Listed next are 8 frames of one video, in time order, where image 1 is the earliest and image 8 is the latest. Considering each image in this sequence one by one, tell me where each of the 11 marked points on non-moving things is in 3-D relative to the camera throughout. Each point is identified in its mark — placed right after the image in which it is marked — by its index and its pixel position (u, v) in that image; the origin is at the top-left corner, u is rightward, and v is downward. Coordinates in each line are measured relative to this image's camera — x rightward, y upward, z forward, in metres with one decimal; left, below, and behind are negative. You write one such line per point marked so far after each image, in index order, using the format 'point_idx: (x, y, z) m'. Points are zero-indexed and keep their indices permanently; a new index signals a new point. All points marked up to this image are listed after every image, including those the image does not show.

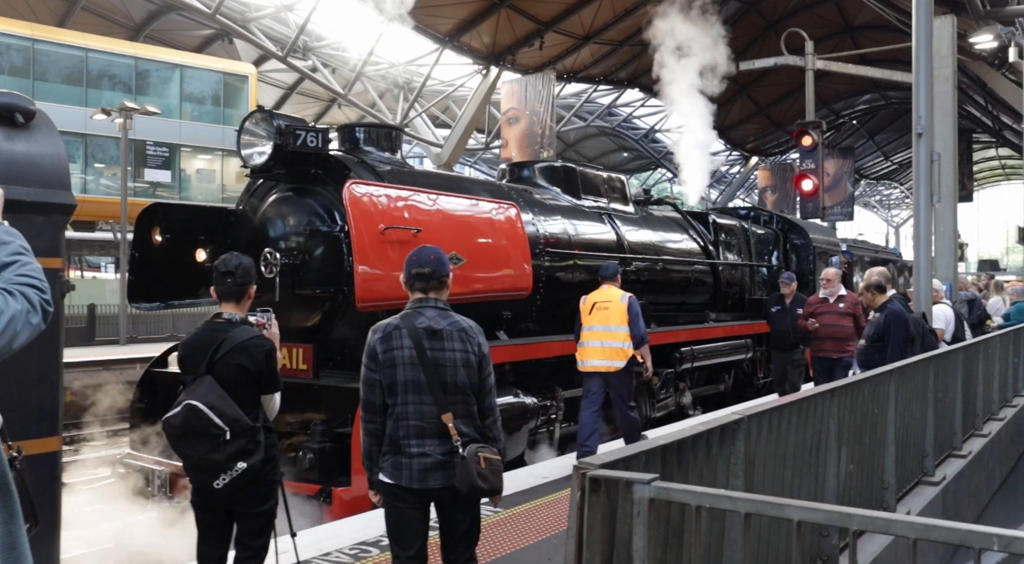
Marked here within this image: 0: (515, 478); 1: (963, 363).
0: (0.0, -1.3, +5.9) m
1: (+3.6, -0.7, +7.2) m
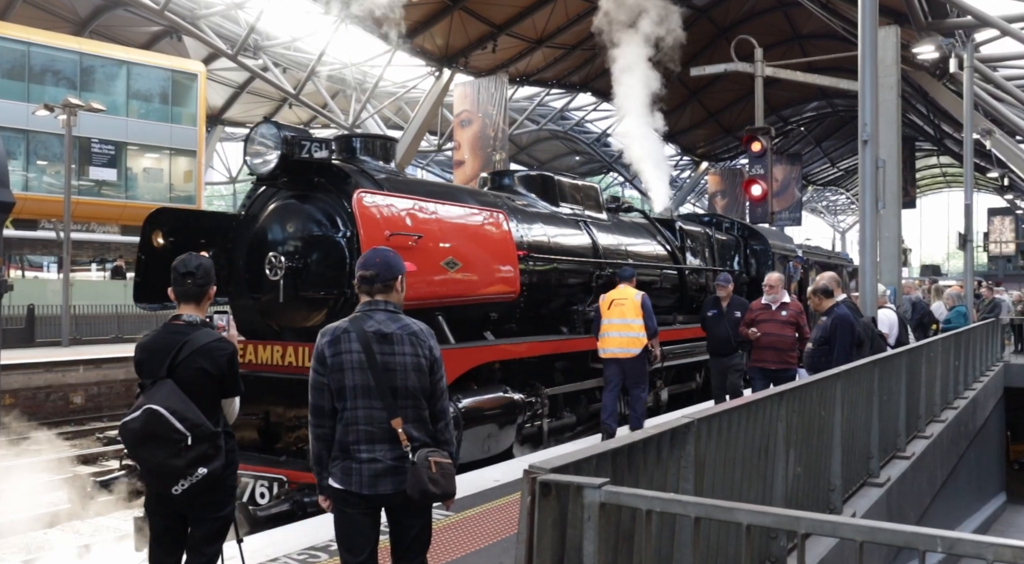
0: (-0.3, -1.3, +5.9) m
1: (+3.2, -0.7, +7.4) m
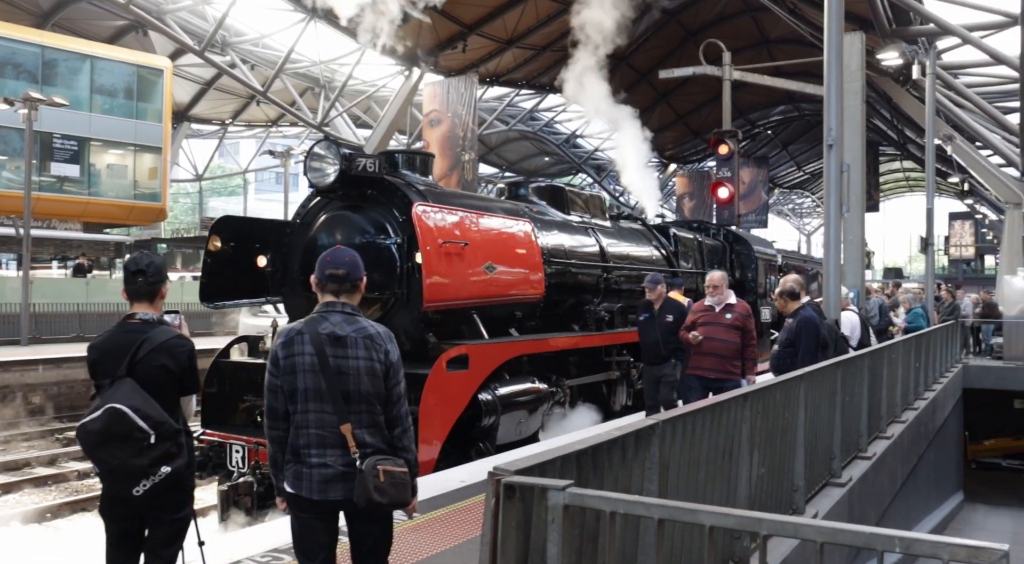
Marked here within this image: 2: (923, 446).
0: (-0.5, -1.3, +5.9) m
1: (+2.9, -0.7, +7.5) m
2: (+4.4, -1.8, +9.7) m
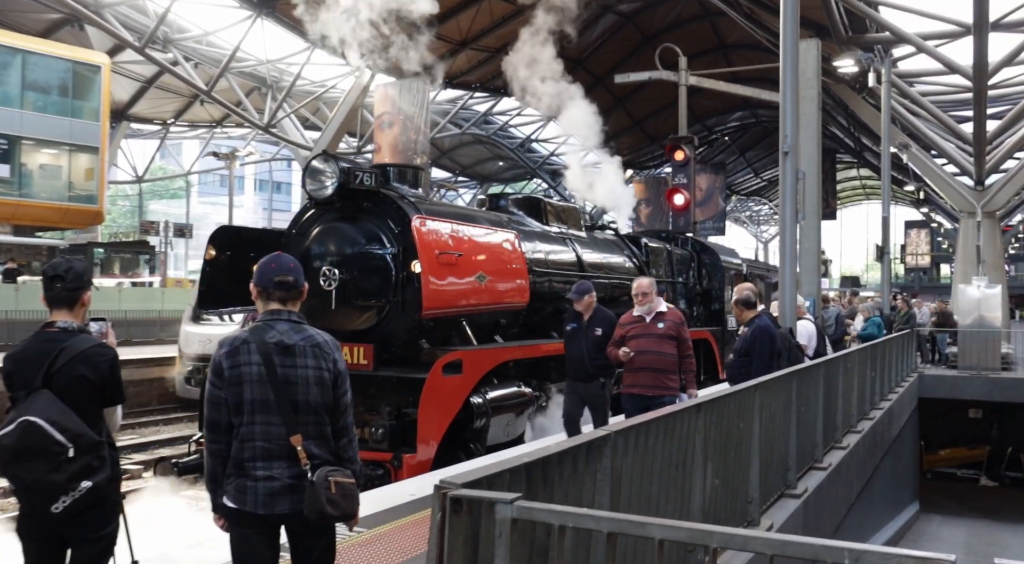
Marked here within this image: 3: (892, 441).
0: (-0.8, -1.4, +5.7) m
1: (+2.6, -0.8, +7.5) m
2: (+3.9, -1.9, +9.7) m
3: (+4.8, -2.0, +11.4) m
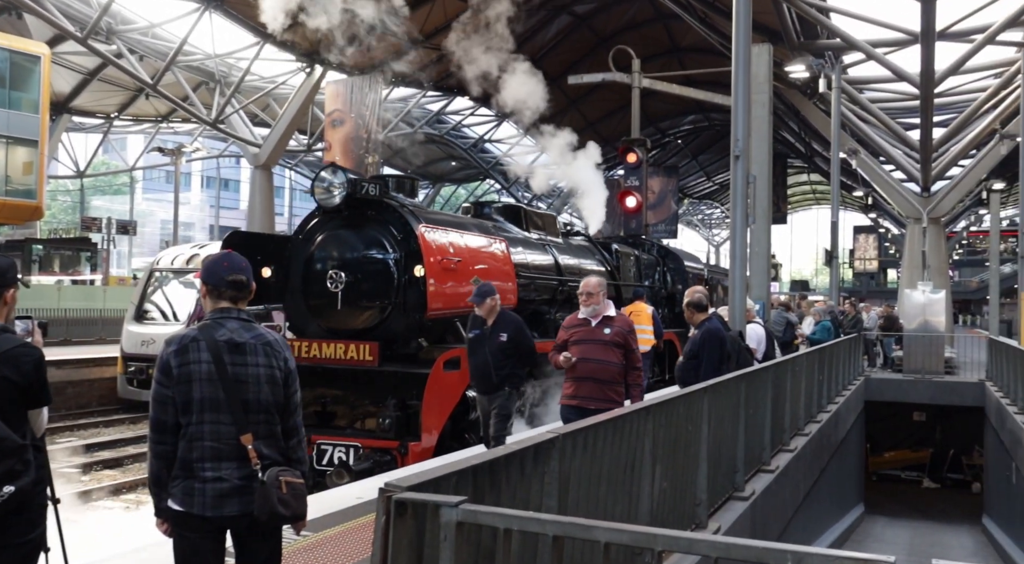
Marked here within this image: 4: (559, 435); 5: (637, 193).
0: (-1.2, -1.4, +5.7) m
1: (+2.2, -0.8, +7.5) m
2: (+3.5, -1.9, +9.9) m
3: (+4.2, -2.1, +11.6) m
4: (+0.2, -0.7, +4.4) m
5: (+1.5, +1.1, +10.7) m
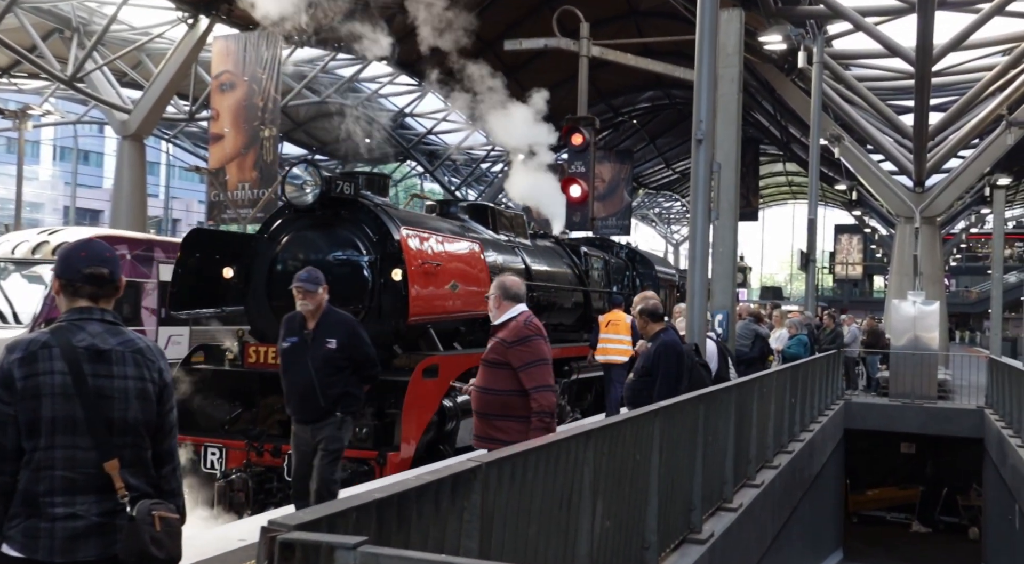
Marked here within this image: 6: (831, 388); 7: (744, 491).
0: (-1.6, -1.3, +4.7) m
1: (+1.7, -0.9, +6.7) m
2: (+2.9, -2.0, +9.0) m
3: (+3.6, -2.2, +10.8) m
4: (-0.2, -0.7, +3.5) m
5: (+1.0, +1.0, +9.8) m
6: (+5.0, -1.5, +14.3) m
7: (+1.8, -1.5, +6.9) m
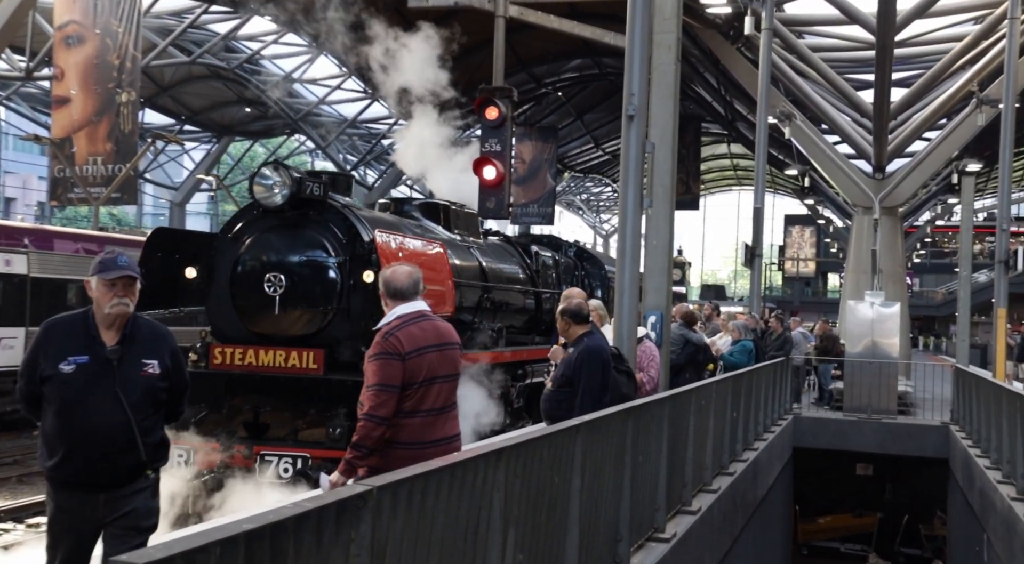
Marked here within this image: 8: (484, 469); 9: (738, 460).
0: (-2.1, -1.3, +3.9) m
1: (+1.1, -0.9, +6.0) m
2: (+2.2, -2.0, +8.4) m
3: (+2.8, -2.2, +10.2) m
4: (-0.6, -0.7, +2.8) m
5: (+0.3, +1.0, +9.2) m
6: (+4.1, -1.6, +13.8) m
7: (+1.2, -1.5, +6.3) m
8: (-0.2, -0.8, +3.6) m
9: (+2.4, -1.6, +9.1) m
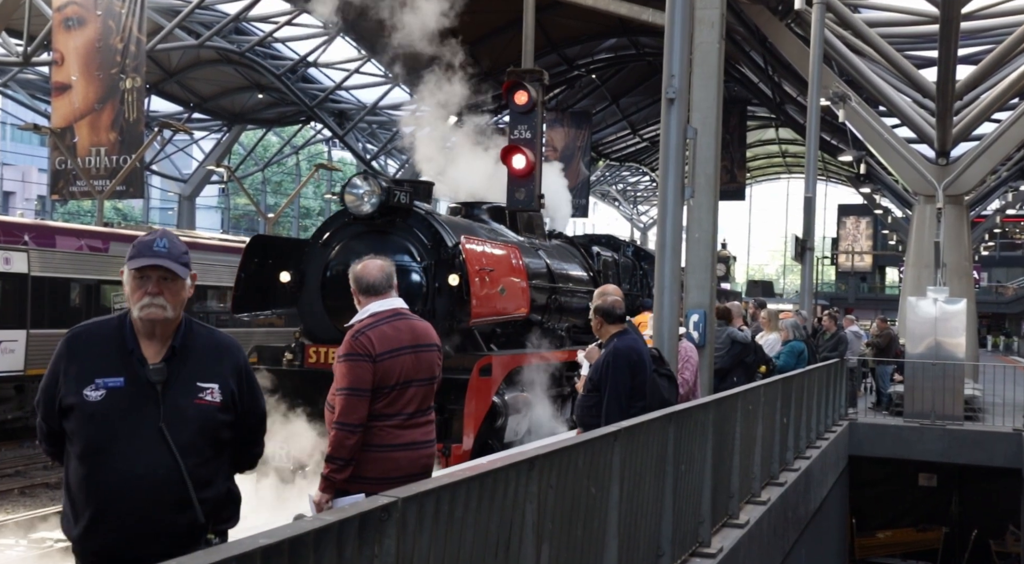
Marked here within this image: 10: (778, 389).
0: (-1.9, -1.3, +3.7) m
1: (+1.3, -0.8, +5.7) m
2: (+2.5, -2.0, +8.1) m
3: (+3.1, -2.2, +9.8) m
4: (-0.5, -0.7, +2.5) m
5: (+0.6, +1.0, +8.9) m
6: (+4.5, -1.5, +13.4) m
7: (+1.4, -1.5, +6.0) m
8: (0.0, -0.8, +3.3) m
9: (+2.7, -1.6, +8.7) m
10: (+2.3, -0.8, +8.0) m
